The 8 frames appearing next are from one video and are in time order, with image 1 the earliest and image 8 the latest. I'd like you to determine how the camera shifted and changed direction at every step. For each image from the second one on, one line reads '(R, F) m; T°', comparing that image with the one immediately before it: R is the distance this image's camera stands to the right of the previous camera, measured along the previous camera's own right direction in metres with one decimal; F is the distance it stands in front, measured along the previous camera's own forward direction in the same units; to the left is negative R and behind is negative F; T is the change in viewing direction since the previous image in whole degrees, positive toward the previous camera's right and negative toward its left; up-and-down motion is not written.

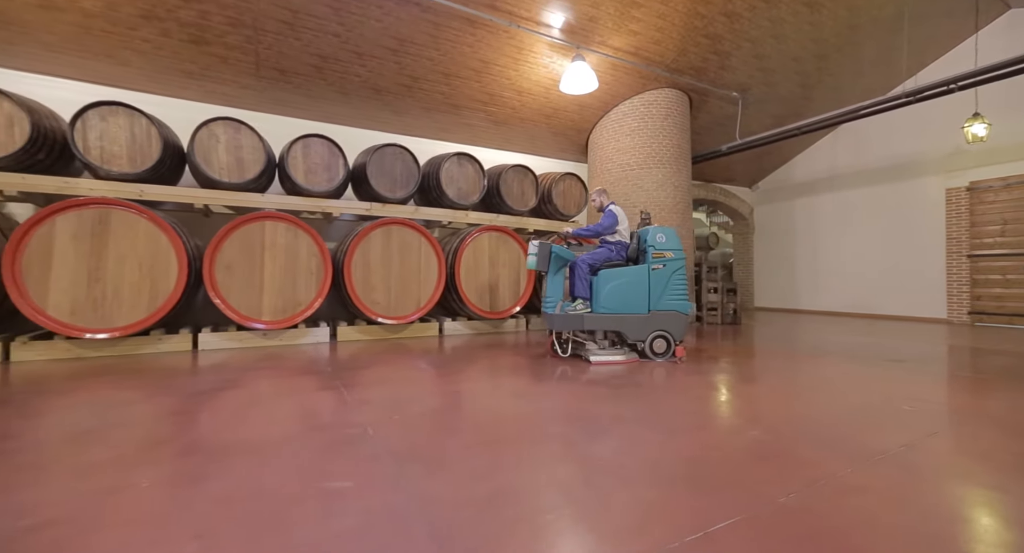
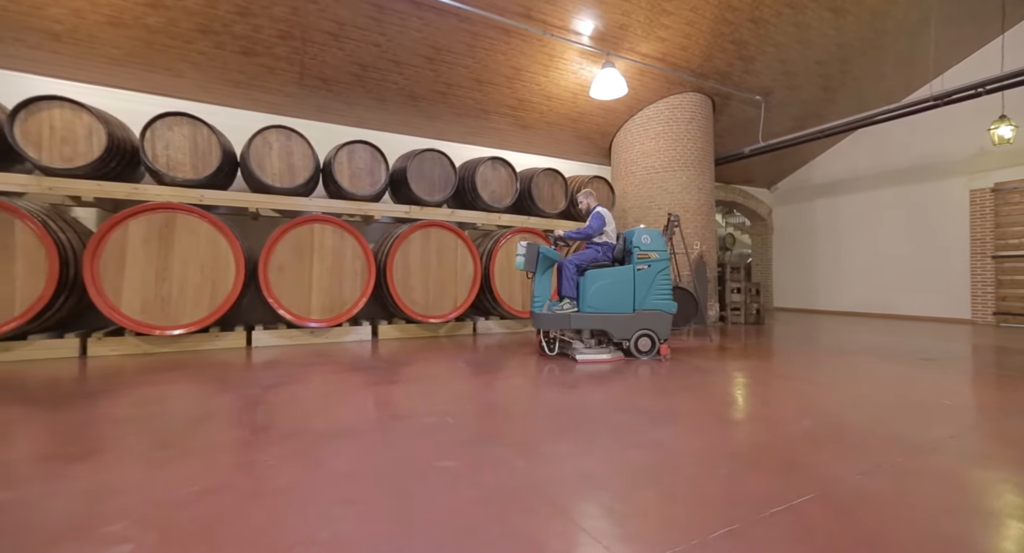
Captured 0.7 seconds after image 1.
(-0.3, -0.2) m; -1°
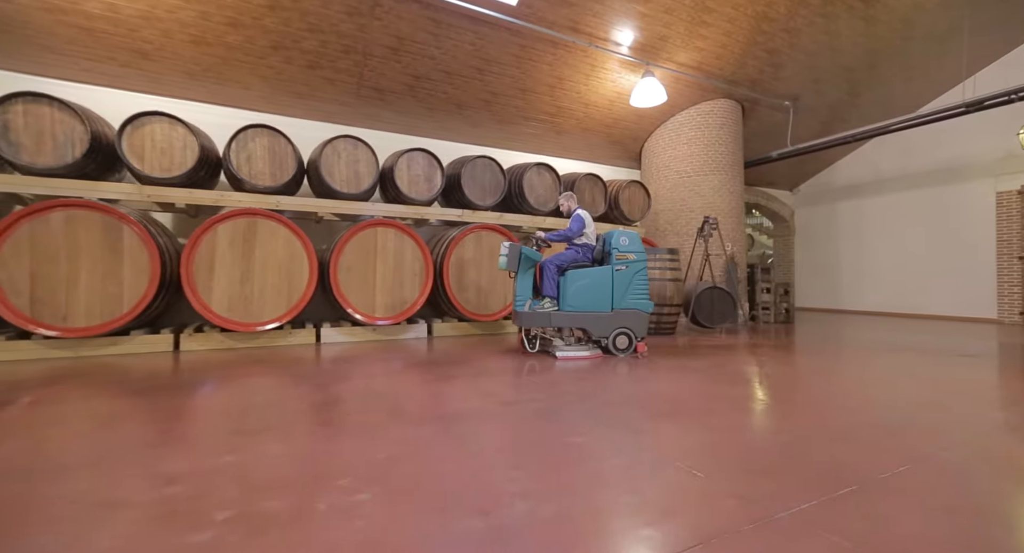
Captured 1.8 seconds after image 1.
(-0.5, -0.2) m; -1°
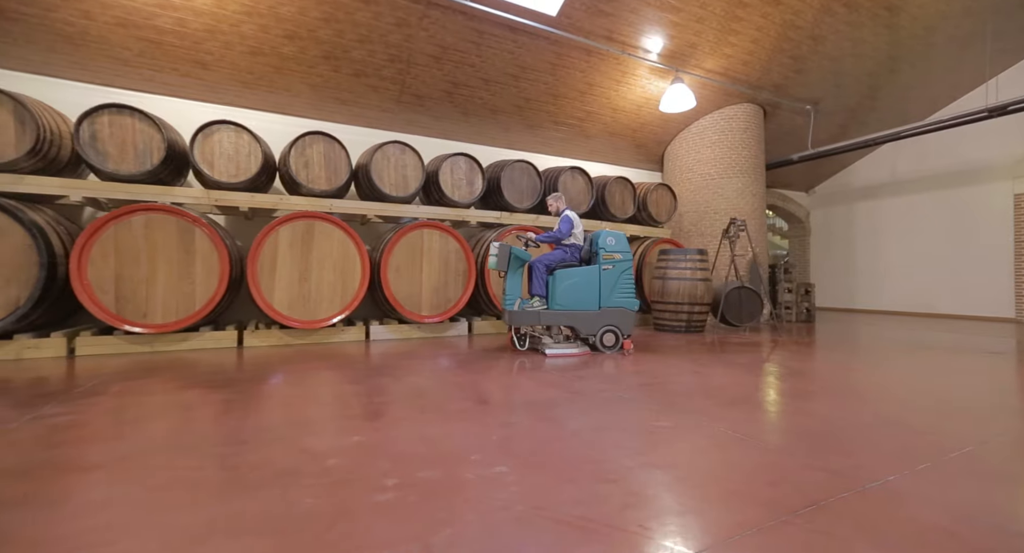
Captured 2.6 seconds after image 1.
(-0.4, -0.2) m; 0°
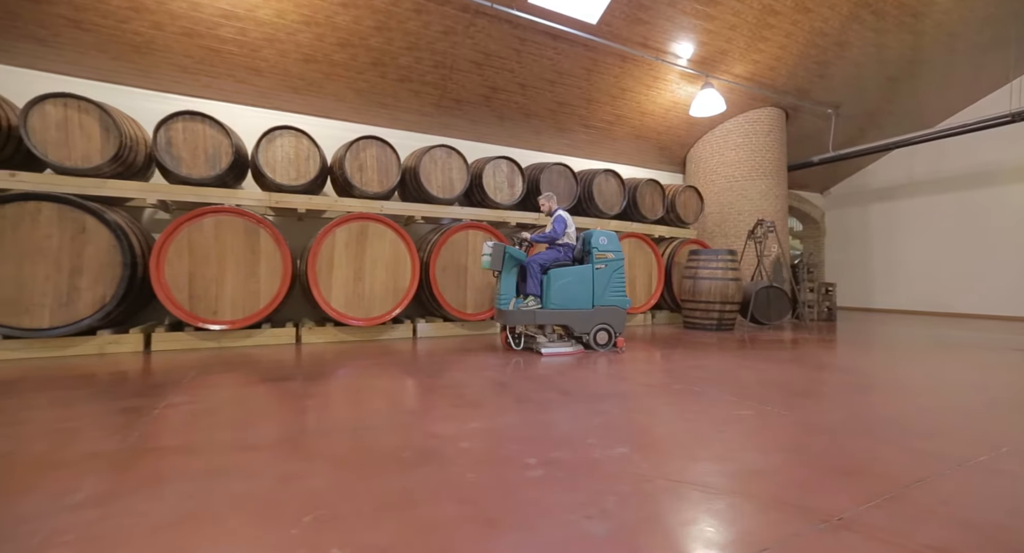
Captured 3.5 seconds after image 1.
(-0.4, -0.2) m; 0°
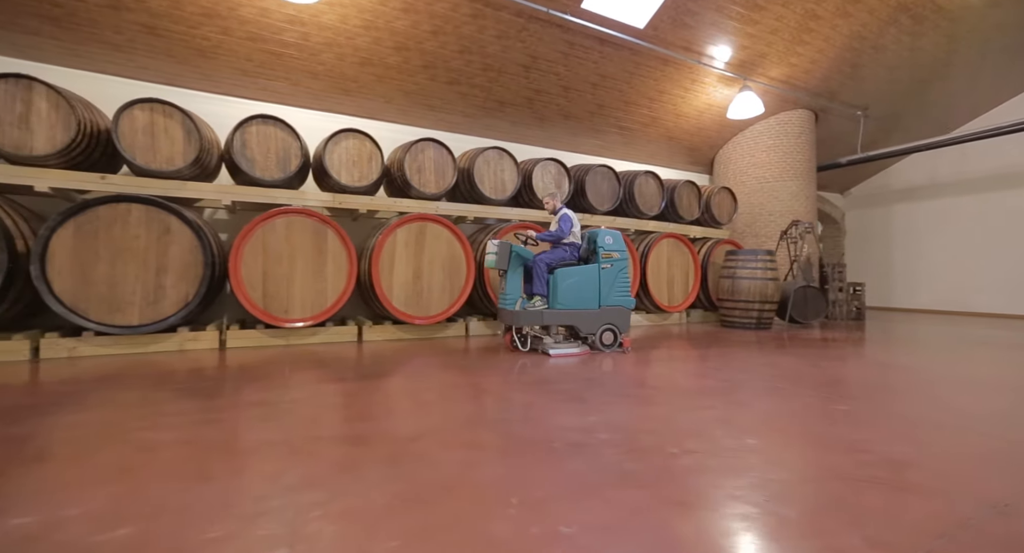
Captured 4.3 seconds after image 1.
(-0.5, -0.1) m; 0°
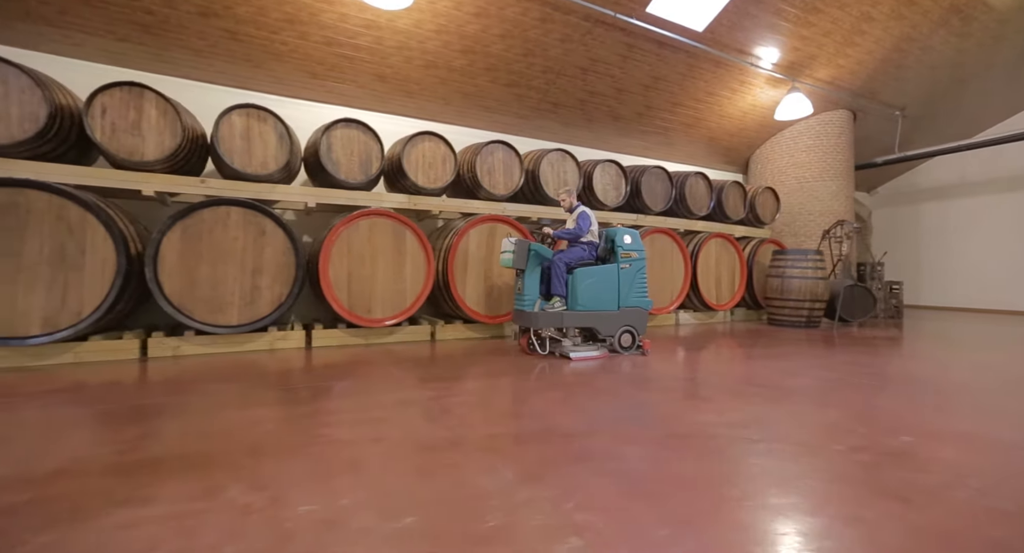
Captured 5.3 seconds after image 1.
(-0.7, -0.1) m; 0°
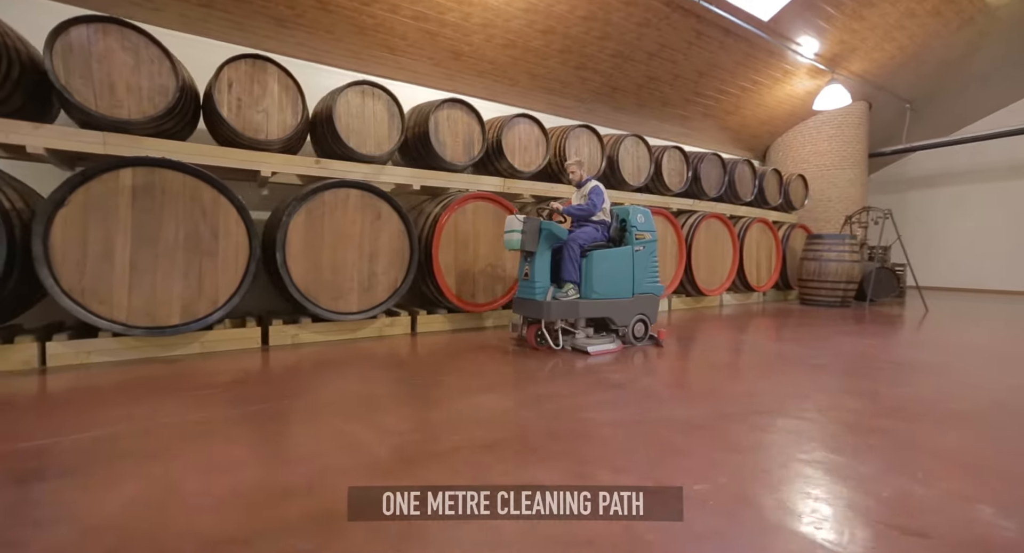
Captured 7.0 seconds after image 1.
(-1.2, 0.0) m; +5°
